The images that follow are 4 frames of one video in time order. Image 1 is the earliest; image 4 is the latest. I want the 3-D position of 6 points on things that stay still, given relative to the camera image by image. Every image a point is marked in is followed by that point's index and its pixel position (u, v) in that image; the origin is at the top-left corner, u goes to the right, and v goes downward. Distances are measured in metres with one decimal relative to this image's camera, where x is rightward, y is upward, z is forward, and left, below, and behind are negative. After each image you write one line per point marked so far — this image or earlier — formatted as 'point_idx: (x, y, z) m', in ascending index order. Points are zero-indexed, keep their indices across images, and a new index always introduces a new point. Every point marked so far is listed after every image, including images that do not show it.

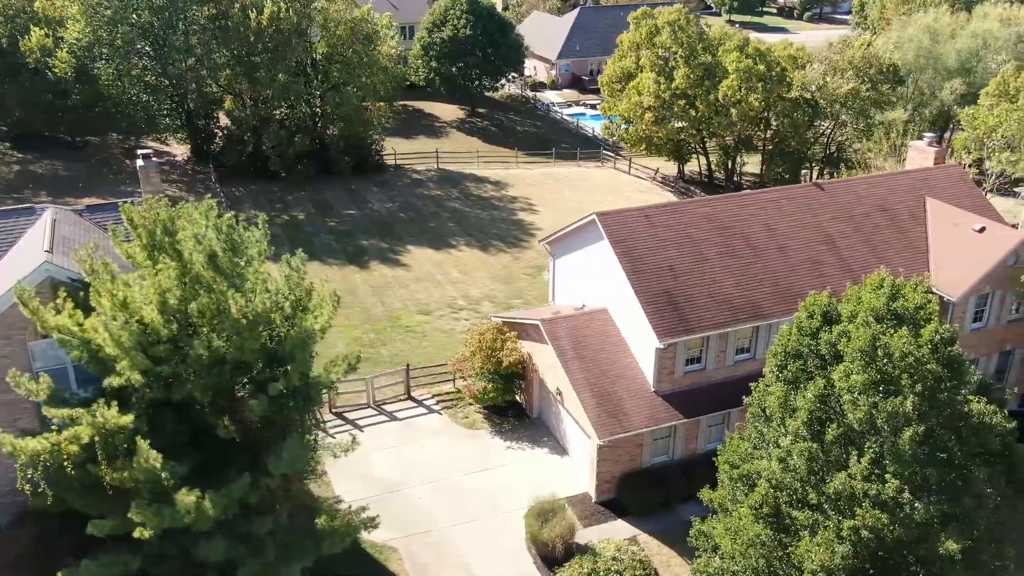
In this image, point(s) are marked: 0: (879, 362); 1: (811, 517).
0: (+7.1, -1.4, +15.7) m
1: (+5.9, -4.6, +16.1) m
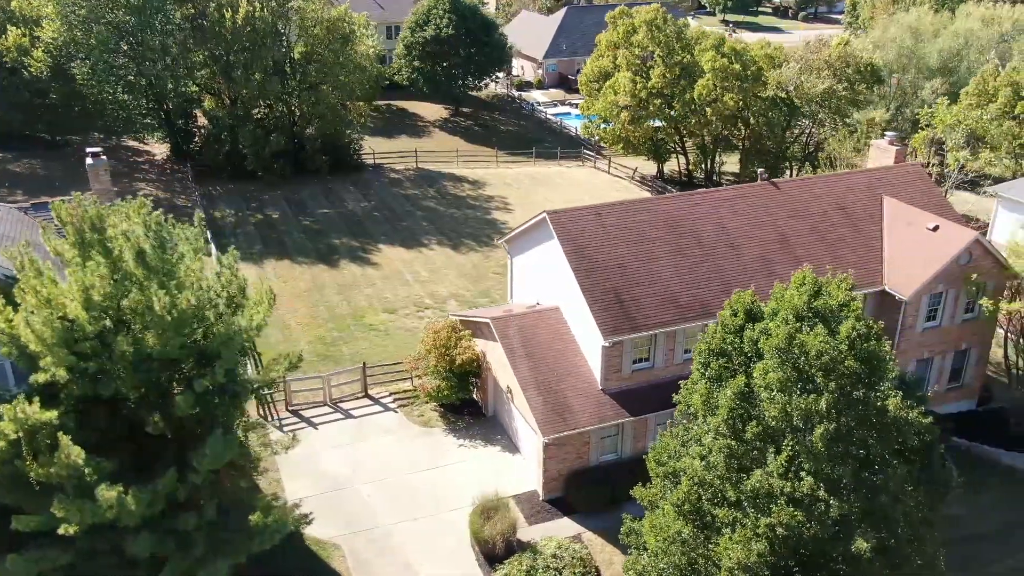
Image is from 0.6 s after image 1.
0: (+5.5, -1.4, +15.7) m
1: (+4.3, -4.5, +16.1) m
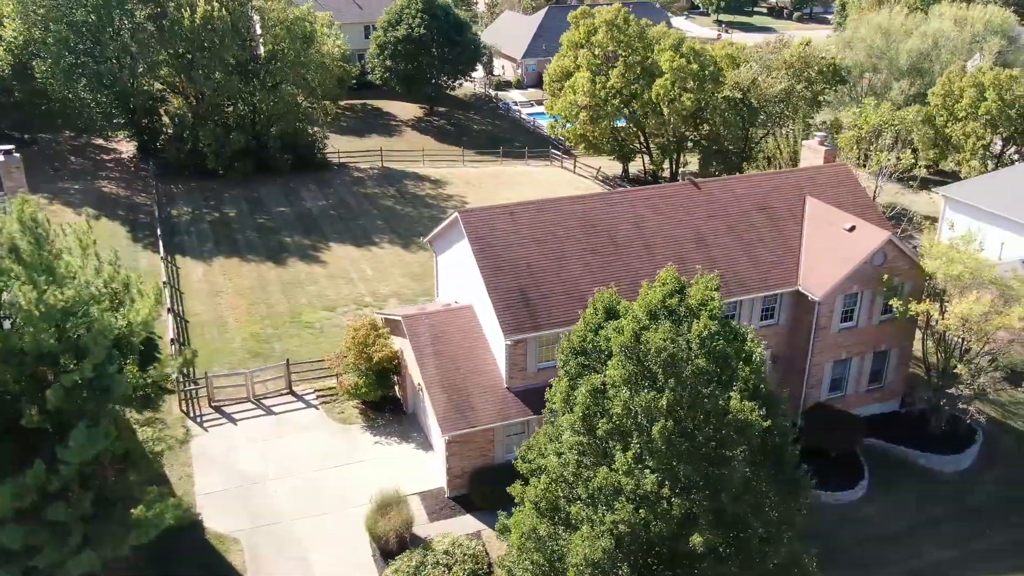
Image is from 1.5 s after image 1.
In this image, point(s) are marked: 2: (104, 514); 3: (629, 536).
0: (+2.5, -1.3, +15.8) m
1: (+1.4, -4.5, +16.2) m
2: (-9.6, -5.3, +19.1) m
3: (+2.2, -4.7, +15.6) m
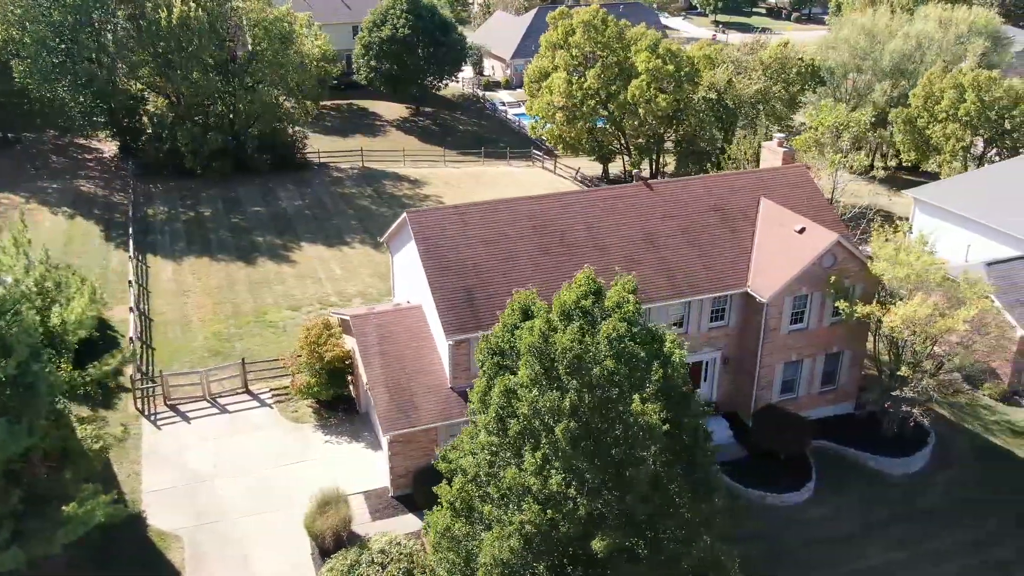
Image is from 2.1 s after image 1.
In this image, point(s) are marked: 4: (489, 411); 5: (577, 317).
0: (+0.8, -1.4, +15.8) m
1: (-0.4, -4.5, +16.3) m
2: (-11.4, -5.3, +19.3) m
3: (+0.5, -4.8, +15.7) m
4: (-0.5, -2.5, +16.7) m
5: (+1.3, -0.6, +16.5) m
